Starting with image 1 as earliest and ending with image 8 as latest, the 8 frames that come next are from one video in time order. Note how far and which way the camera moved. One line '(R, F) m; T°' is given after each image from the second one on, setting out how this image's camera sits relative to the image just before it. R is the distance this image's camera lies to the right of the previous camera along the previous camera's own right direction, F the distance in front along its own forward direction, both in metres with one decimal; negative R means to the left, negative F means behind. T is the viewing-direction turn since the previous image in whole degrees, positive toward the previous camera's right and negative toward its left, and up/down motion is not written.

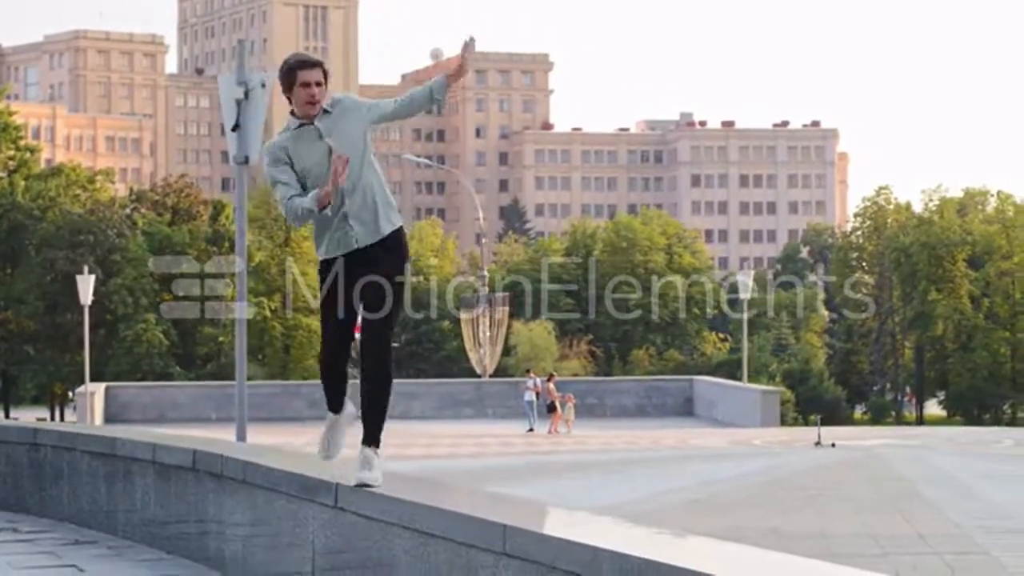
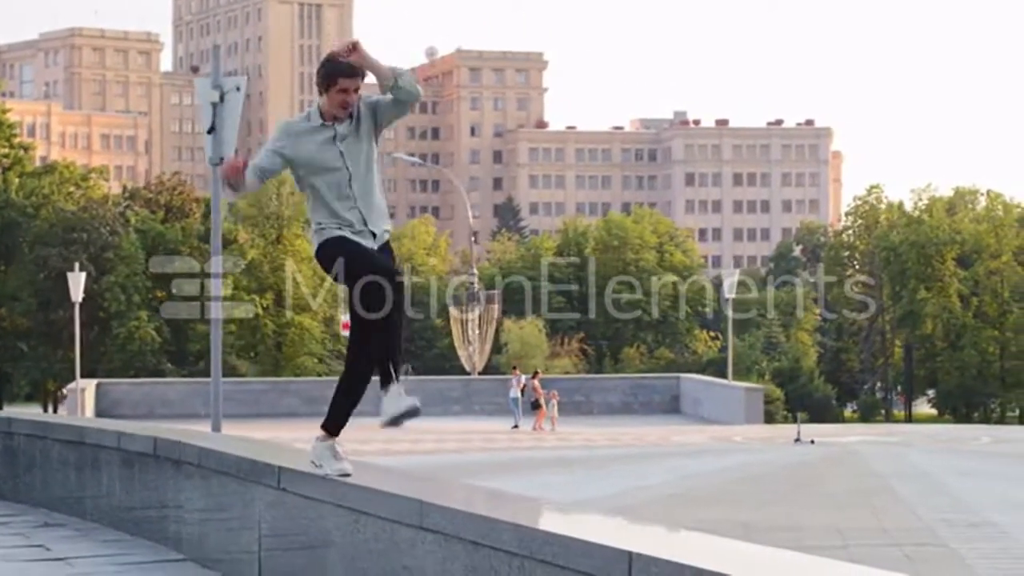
(+0.1, -0.4) m; 0°
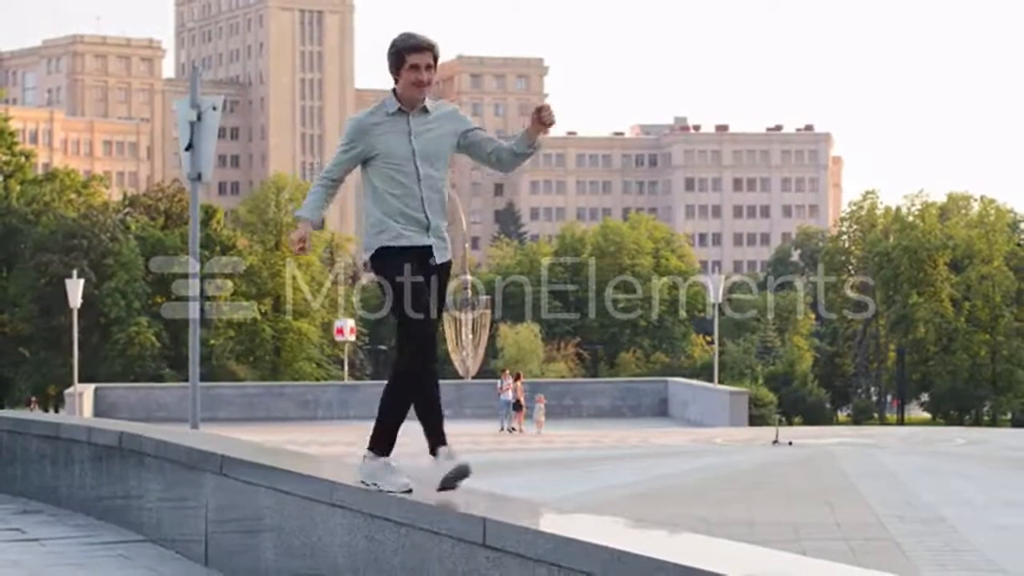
(+0.2, -0.7) m; 0°
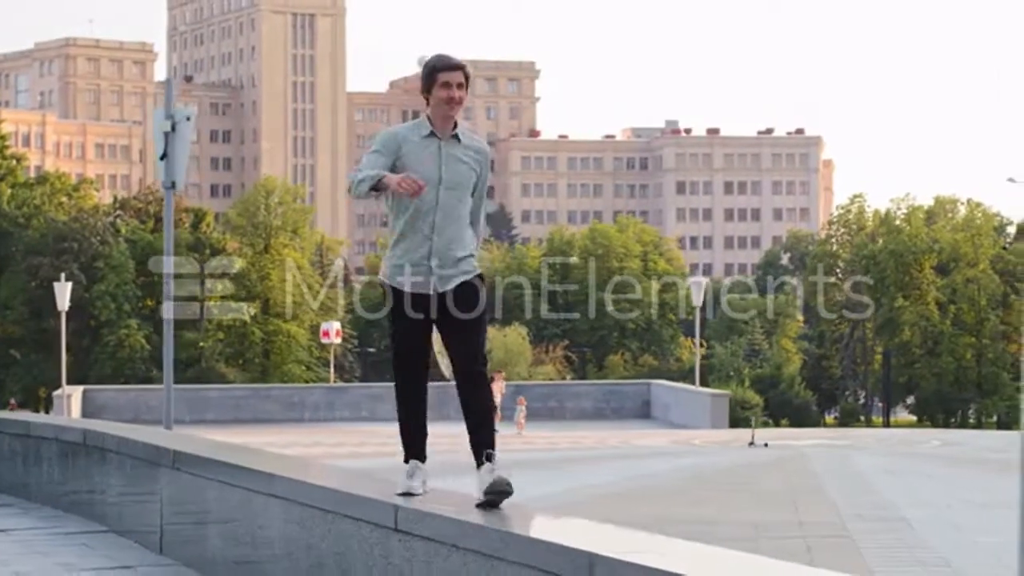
(+0.1, -0.4) m; 0°
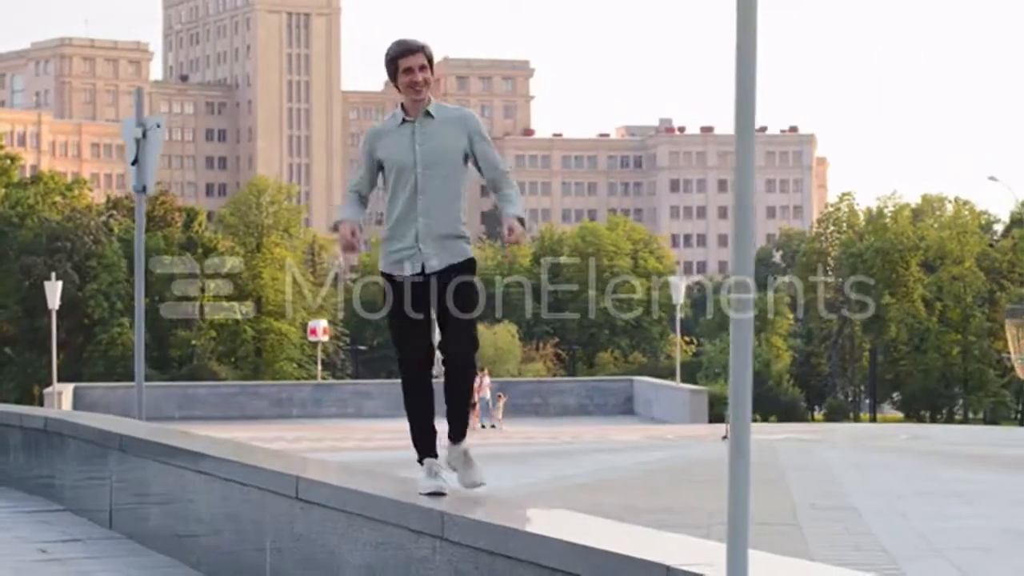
(+0.2, -0.7) m; 0°
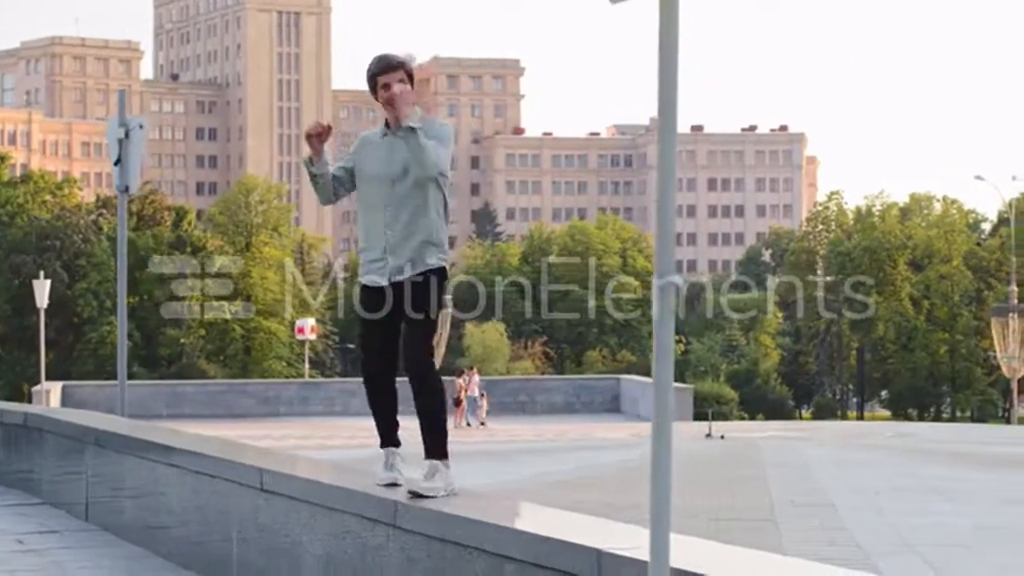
(+0.1, -0.2) m; 0°
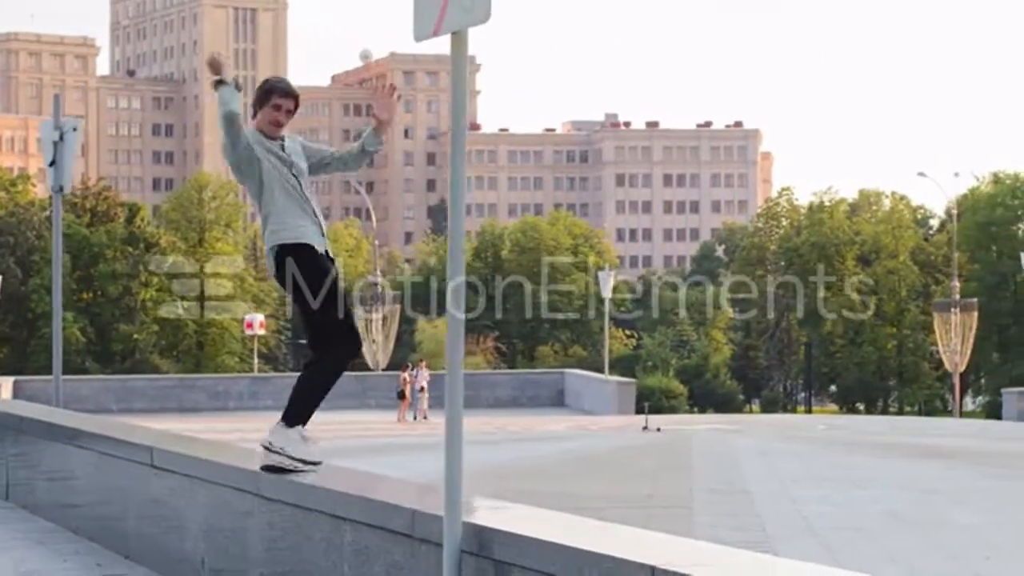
(+0.2, -0.6) m; +1°
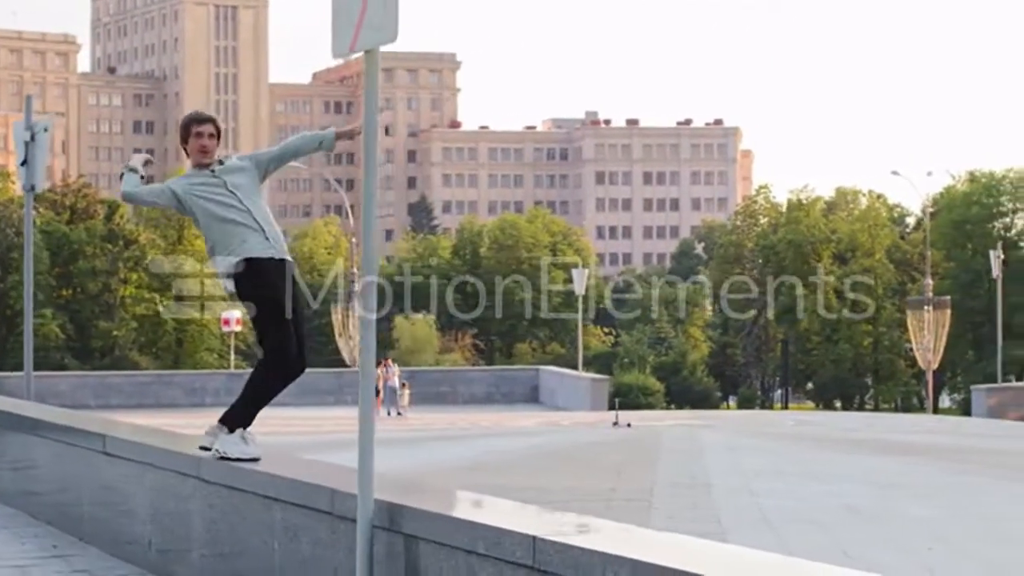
(+0.1, -0.3) m; 0°
